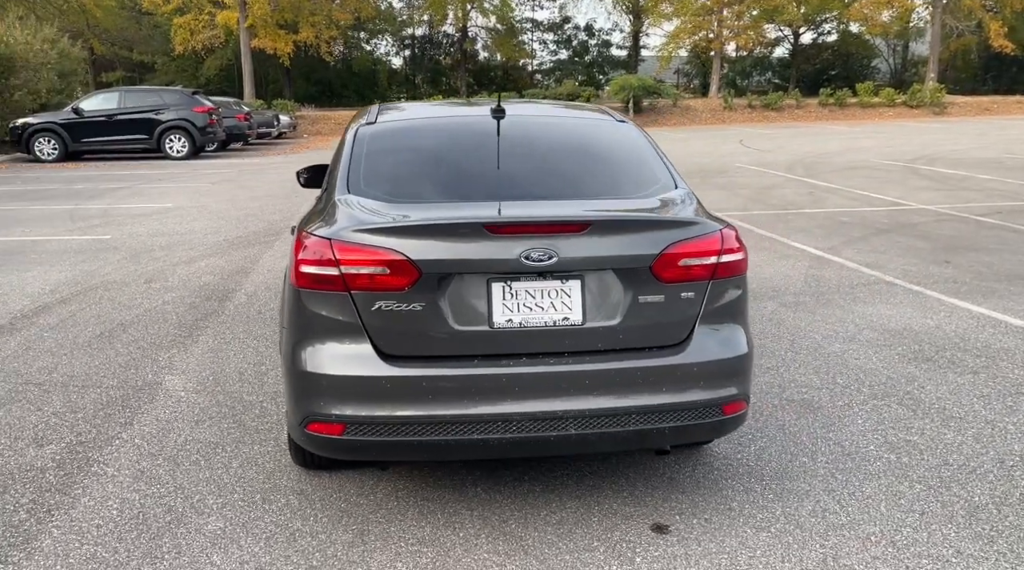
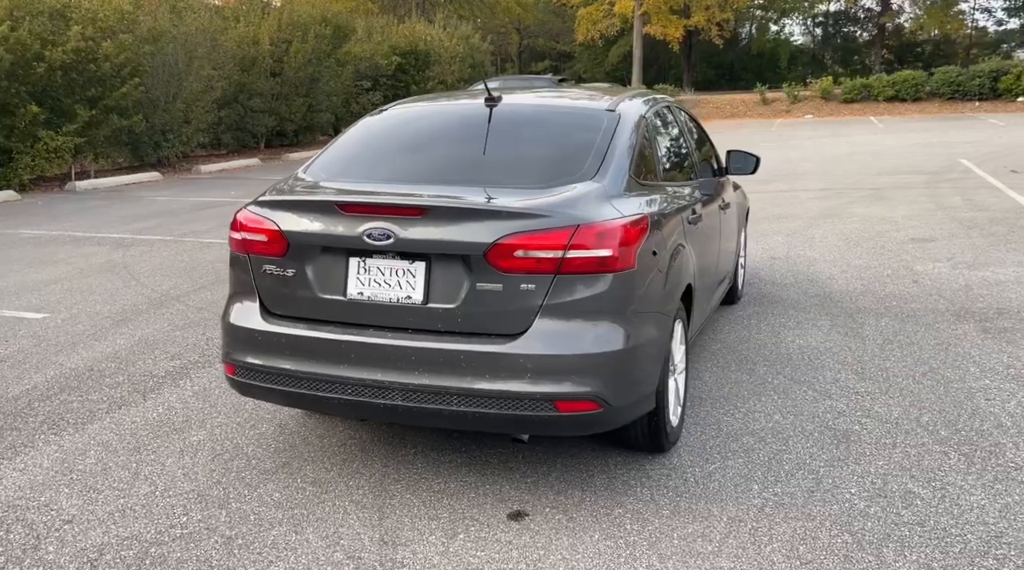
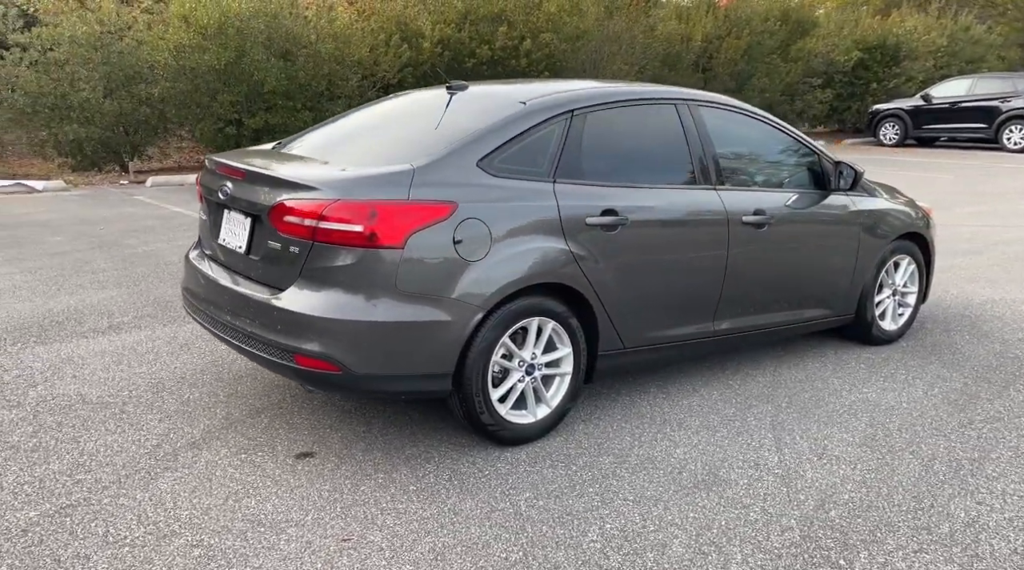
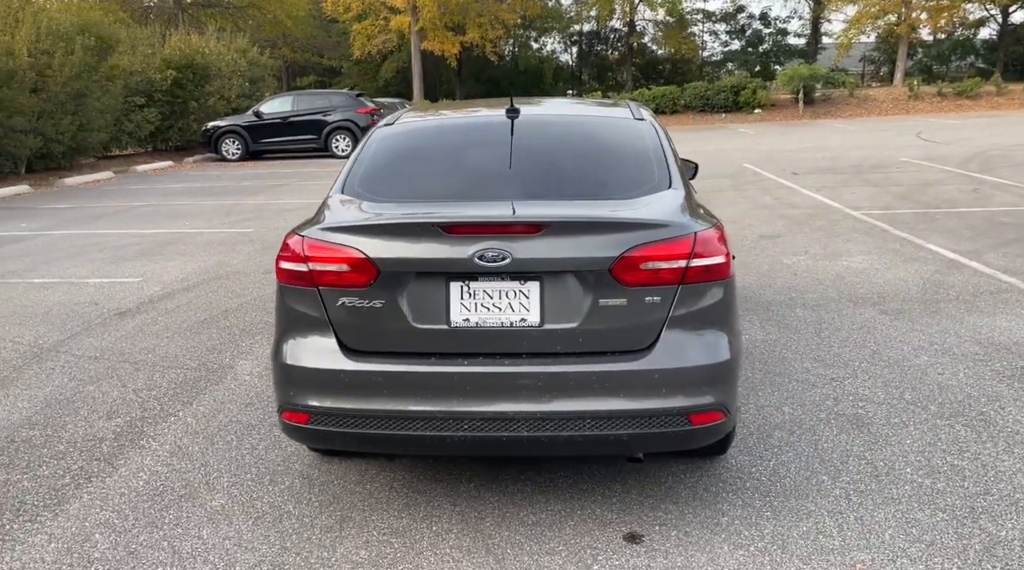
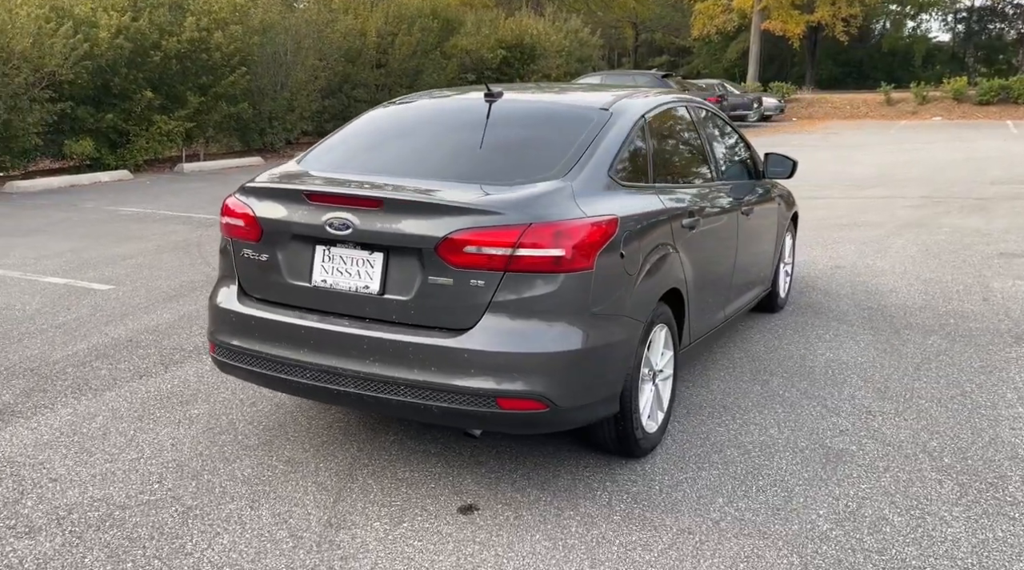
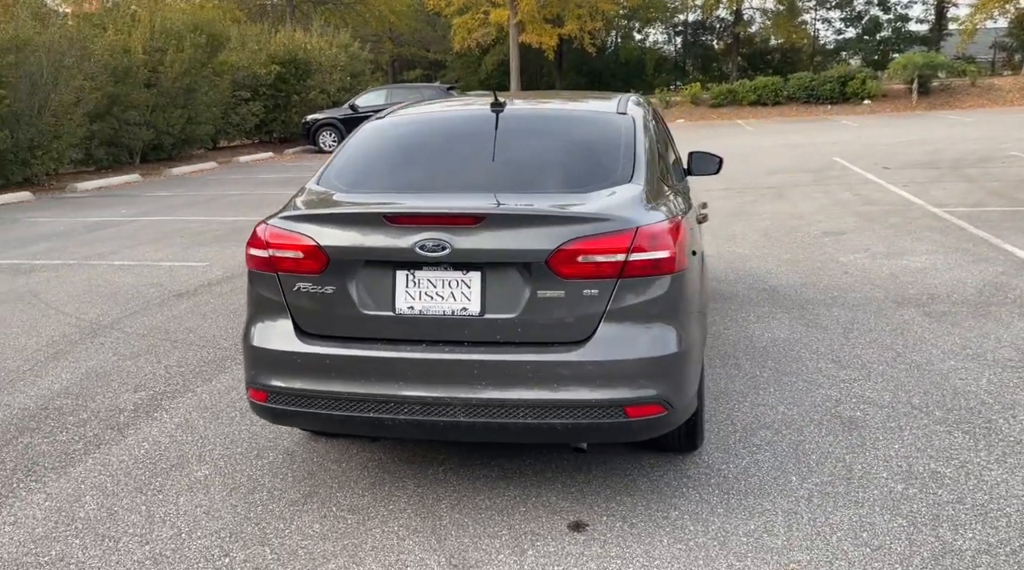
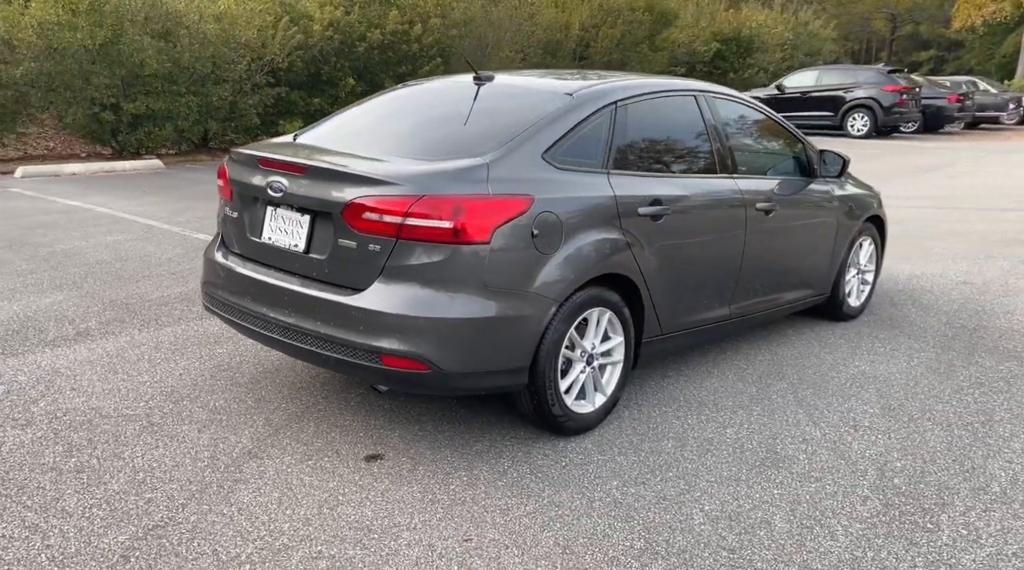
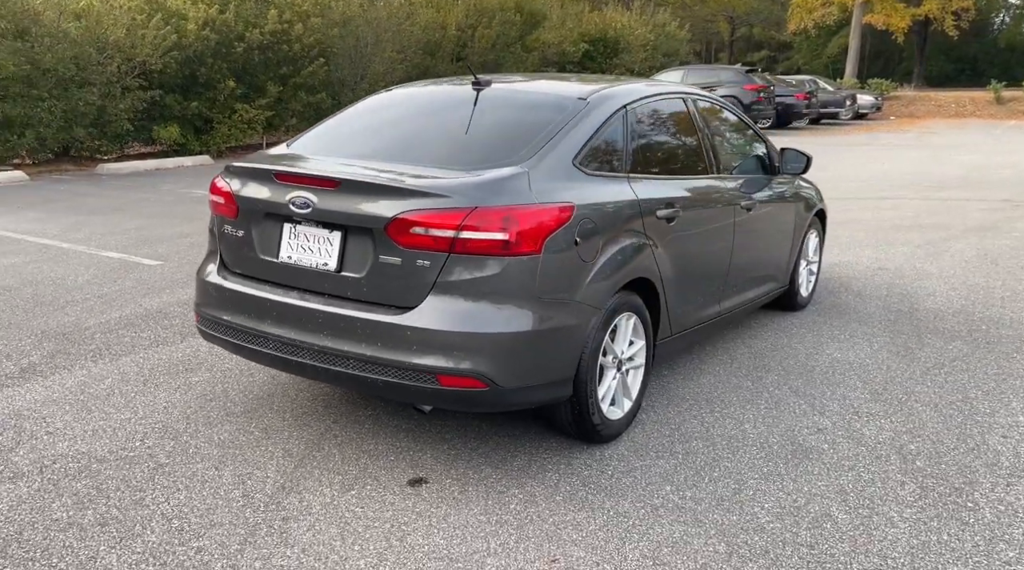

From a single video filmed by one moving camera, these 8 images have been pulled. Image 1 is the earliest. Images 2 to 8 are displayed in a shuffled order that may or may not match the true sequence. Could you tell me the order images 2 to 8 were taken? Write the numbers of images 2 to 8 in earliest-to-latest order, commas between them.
4, 6, 2, 5, 8, 7, 3
